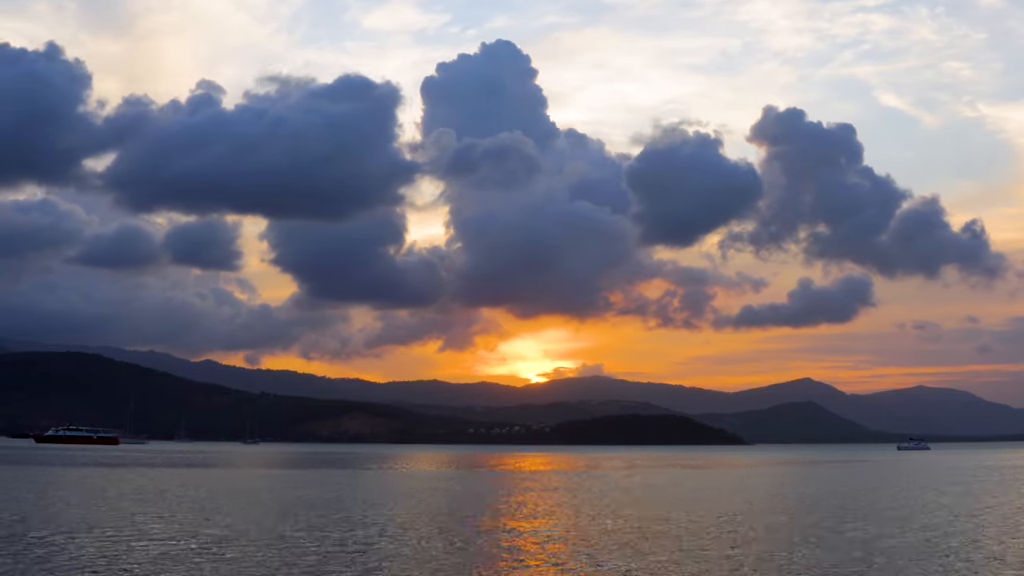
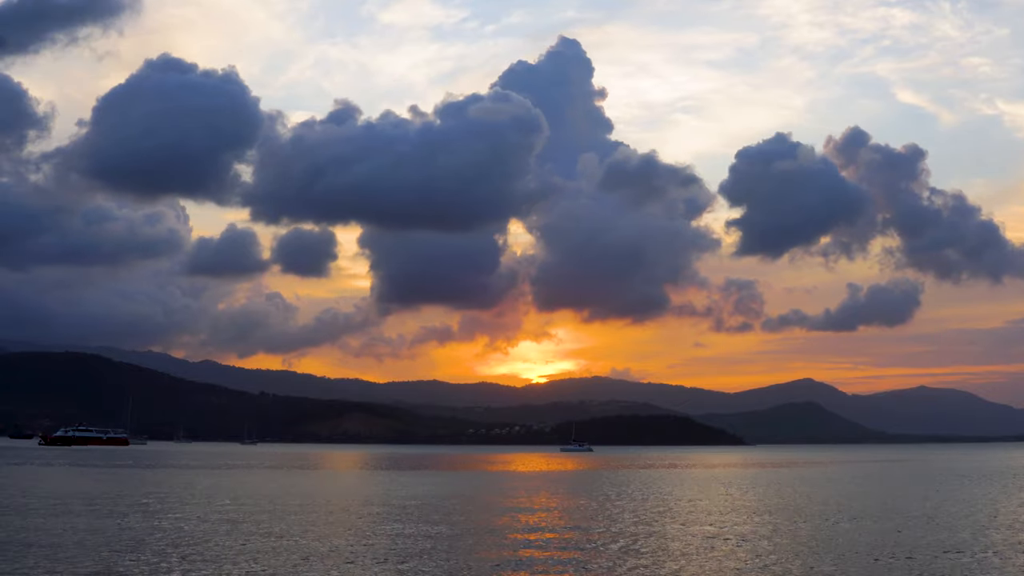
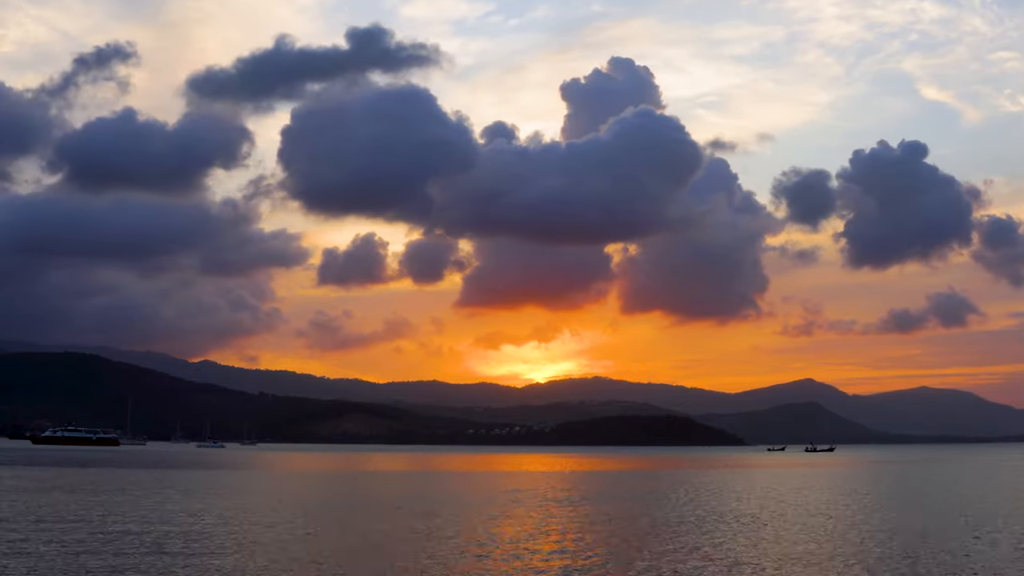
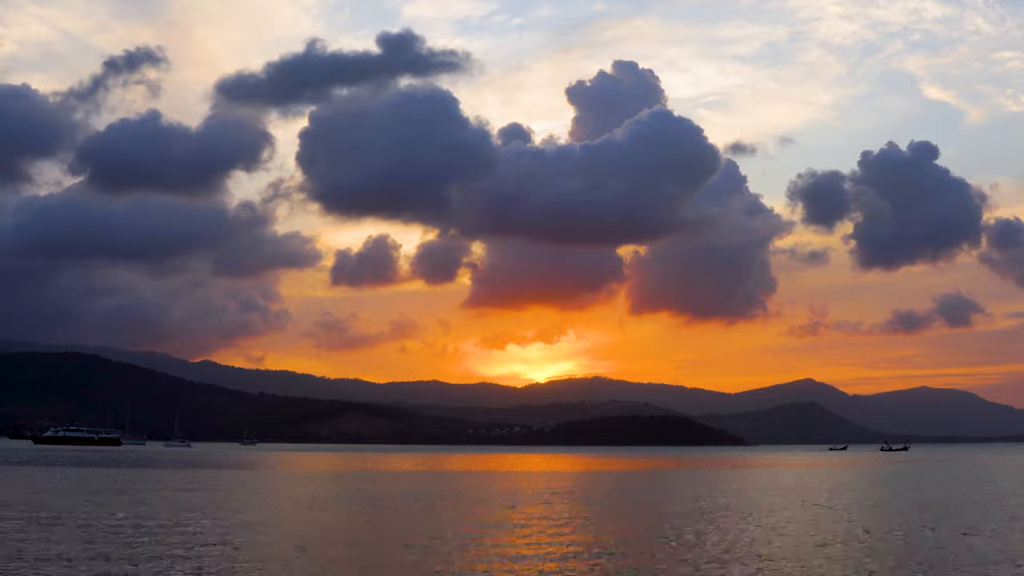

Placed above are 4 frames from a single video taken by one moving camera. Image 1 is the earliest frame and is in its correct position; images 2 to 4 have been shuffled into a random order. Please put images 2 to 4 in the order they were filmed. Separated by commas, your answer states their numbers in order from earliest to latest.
2, 3, 4
